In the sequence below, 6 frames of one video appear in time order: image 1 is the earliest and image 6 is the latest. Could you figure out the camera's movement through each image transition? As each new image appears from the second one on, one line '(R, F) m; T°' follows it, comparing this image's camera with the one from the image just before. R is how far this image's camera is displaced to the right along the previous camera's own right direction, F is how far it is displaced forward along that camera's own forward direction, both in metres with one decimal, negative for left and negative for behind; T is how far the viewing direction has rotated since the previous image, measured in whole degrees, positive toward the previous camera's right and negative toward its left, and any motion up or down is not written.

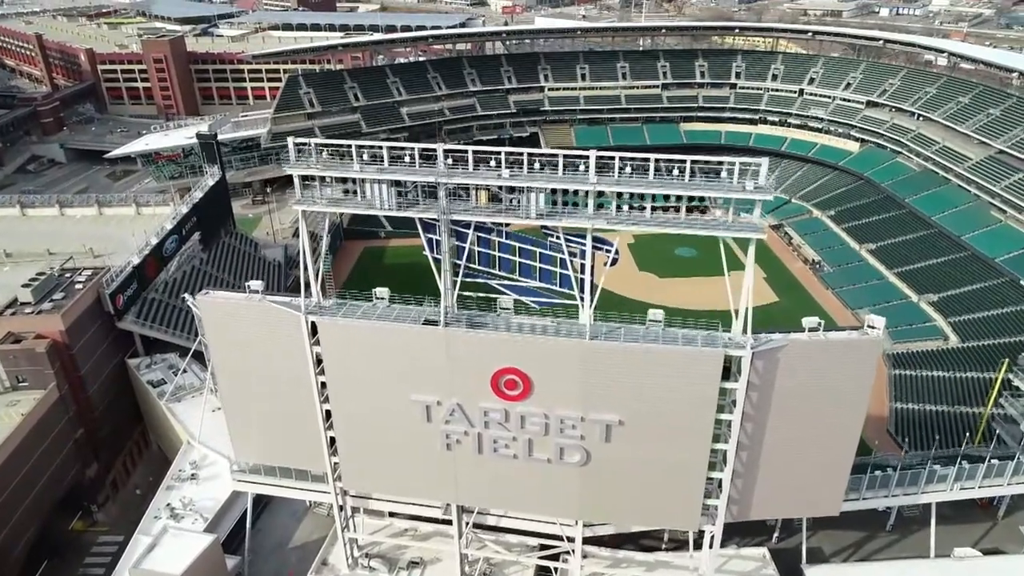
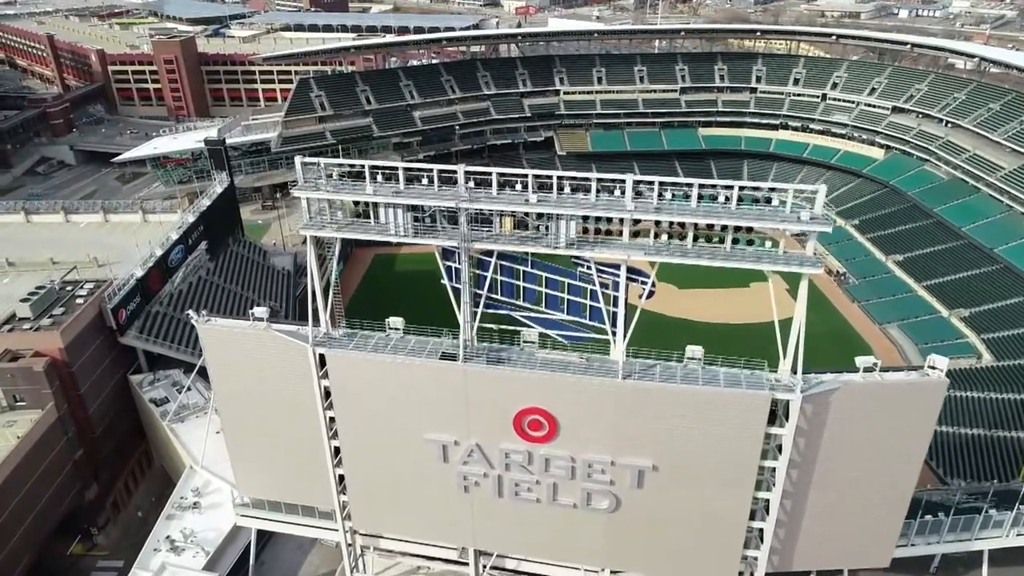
(-0.4, +1.3) m; -1°
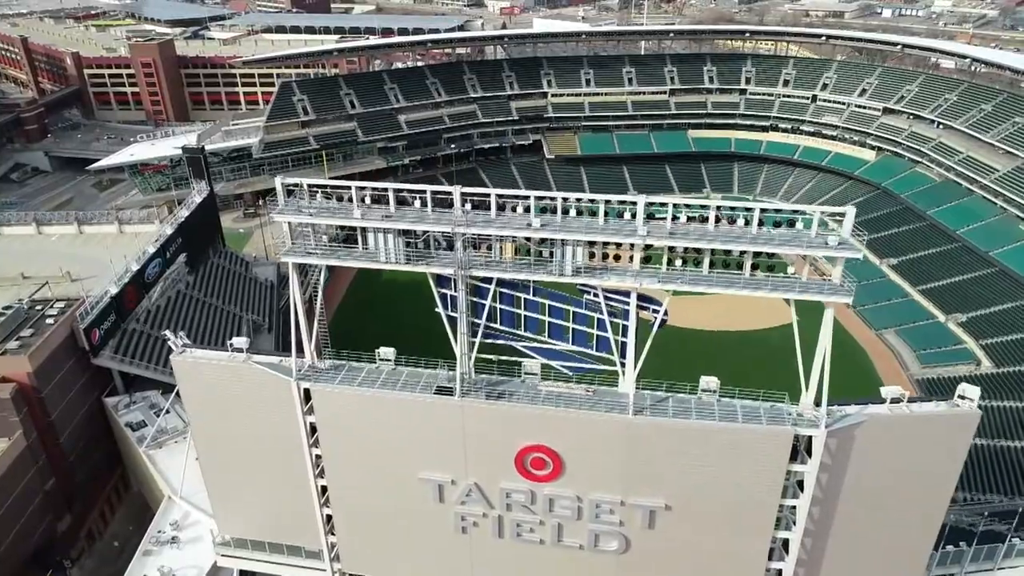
(-0.3, +1.1) m; +1°
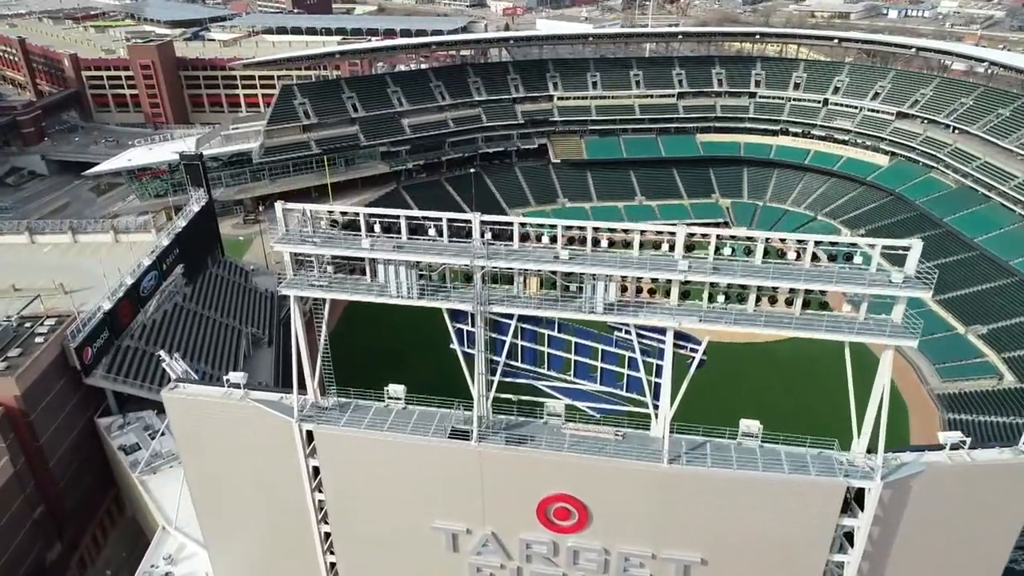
(-0.4, +1.2) m; 0°
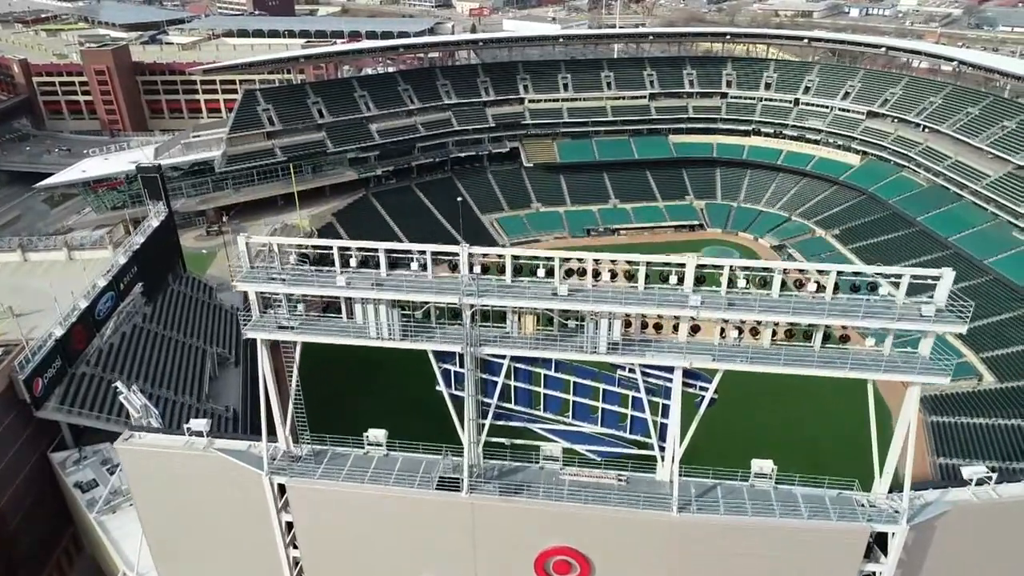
(-0.3, +1.1) m; +2°
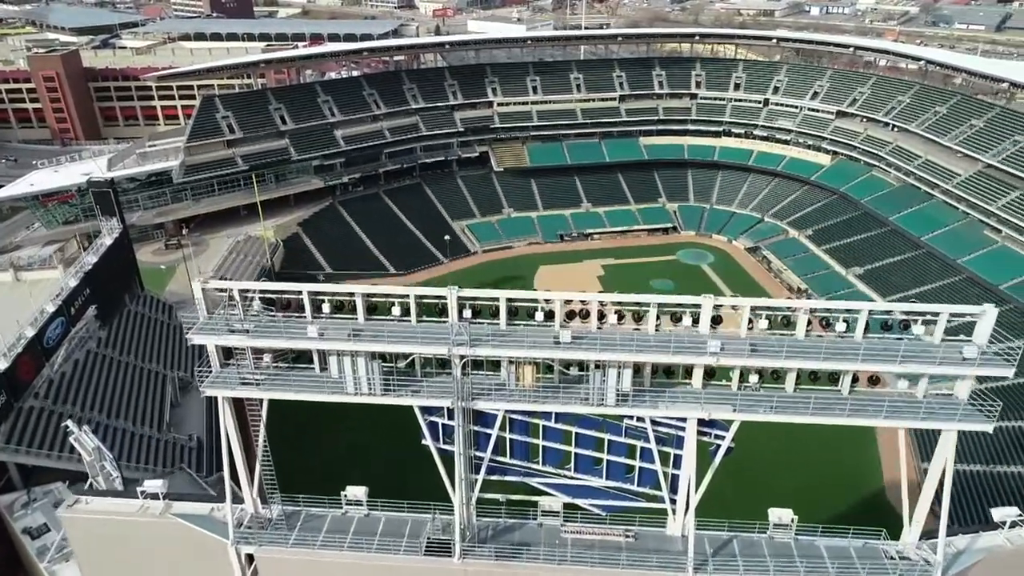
(-0.3, +1.1) m; +3°
